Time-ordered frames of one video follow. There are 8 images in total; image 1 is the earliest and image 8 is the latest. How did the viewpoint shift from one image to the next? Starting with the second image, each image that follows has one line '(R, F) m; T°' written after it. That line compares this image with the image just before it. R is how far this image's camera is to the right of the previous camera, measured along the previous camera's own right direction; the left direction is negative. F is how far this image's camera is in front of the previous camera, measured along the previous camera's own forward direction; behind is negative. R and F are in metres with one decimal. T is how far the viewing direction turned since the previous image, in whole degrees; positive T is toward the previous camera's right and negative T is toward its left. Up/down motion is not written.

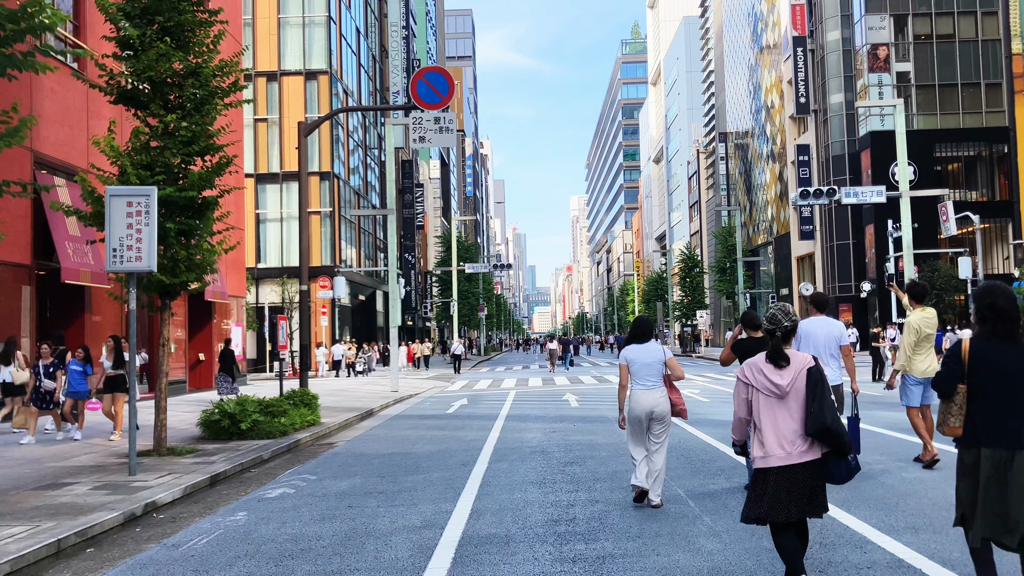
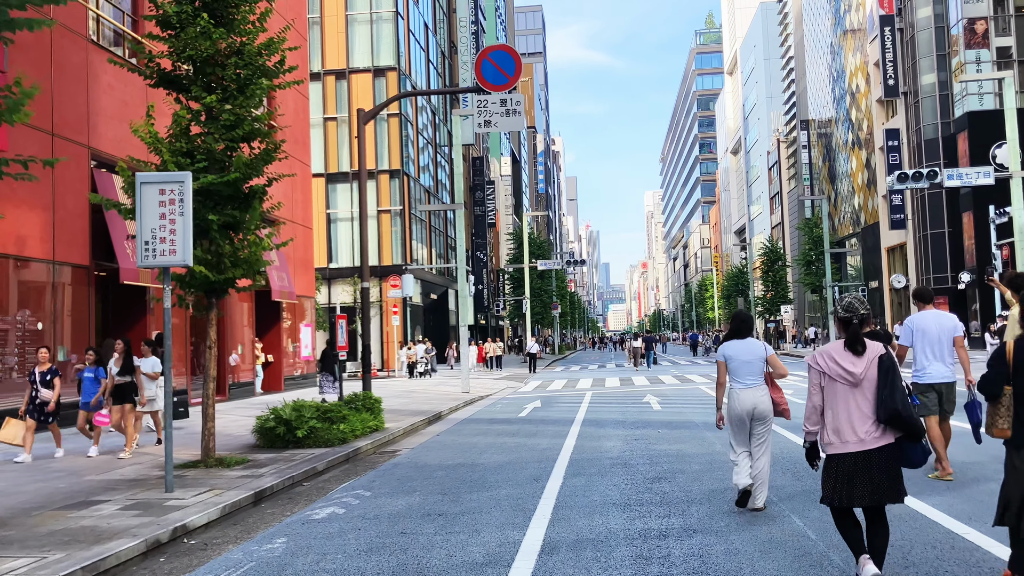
(0.0, +1.1) m; -5°
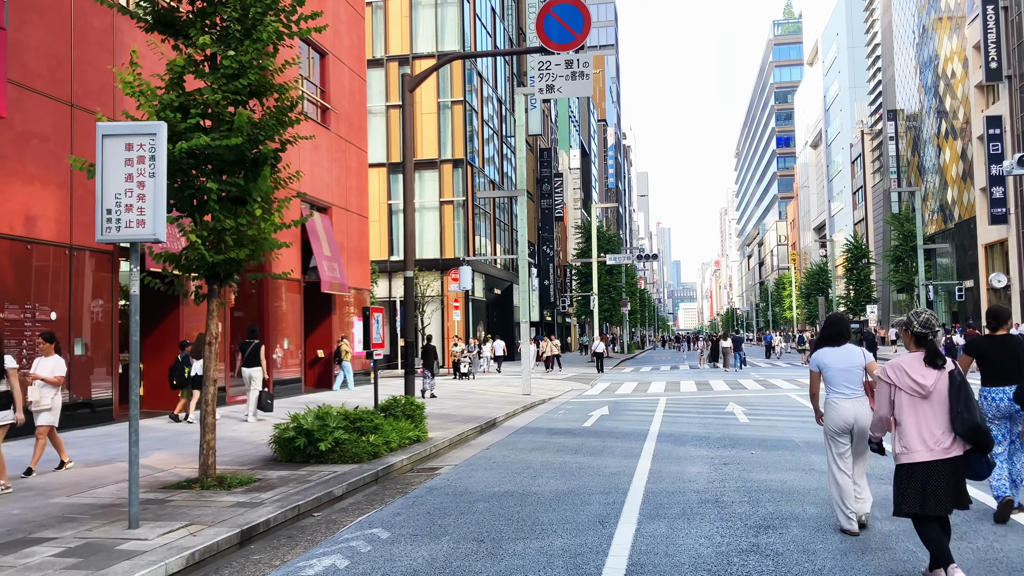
(+0.1, +1.9) m; -4°
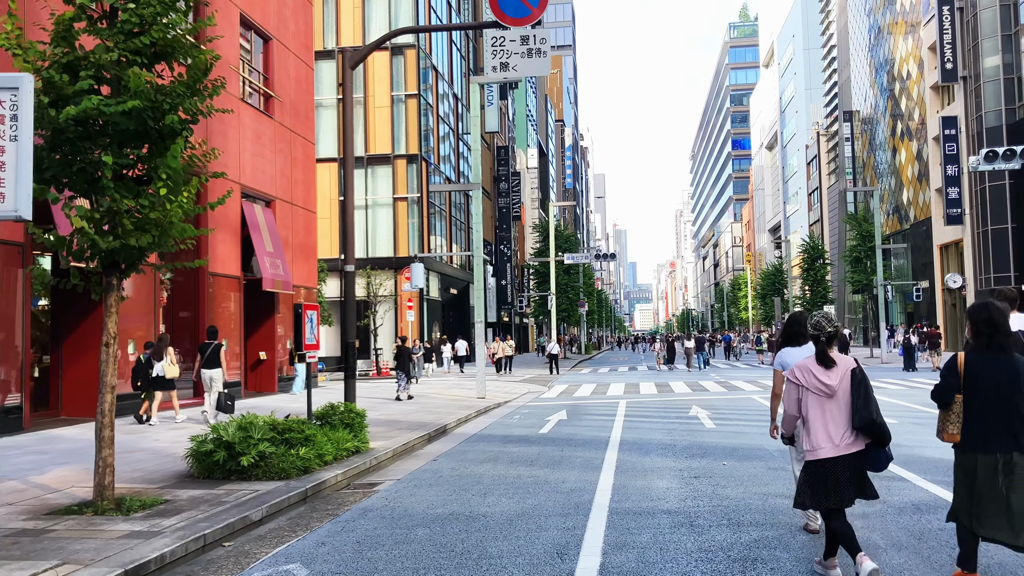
(+0.1, +1.0) m; +3°
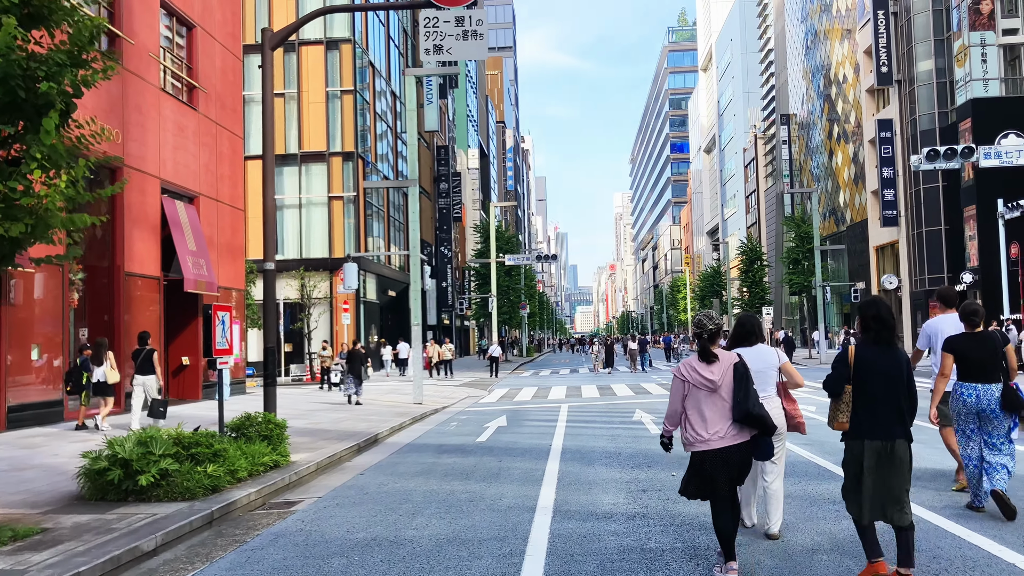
(+0.1, +0.8) m; +4°
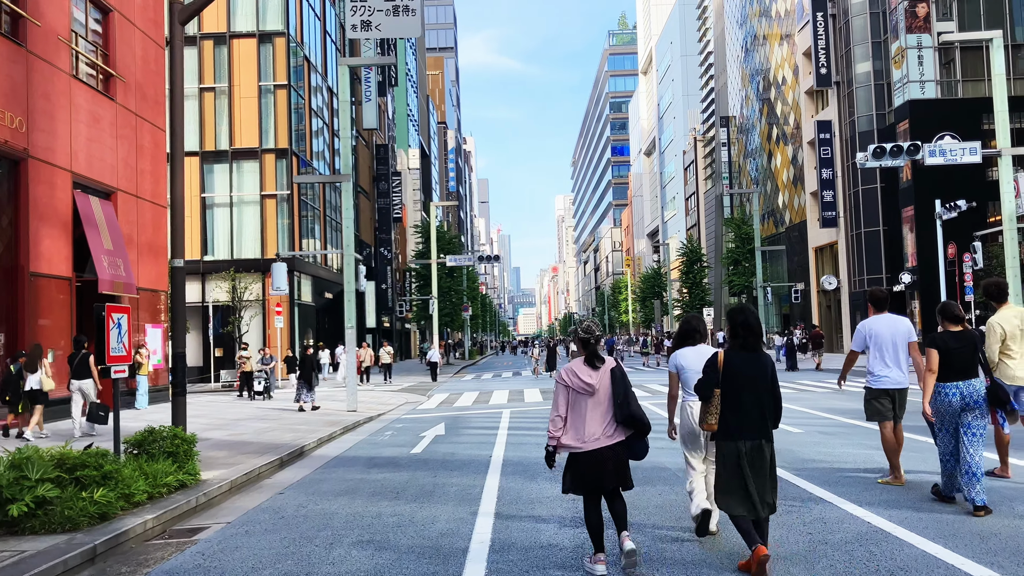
(+0.1, +0.9) m; +4°
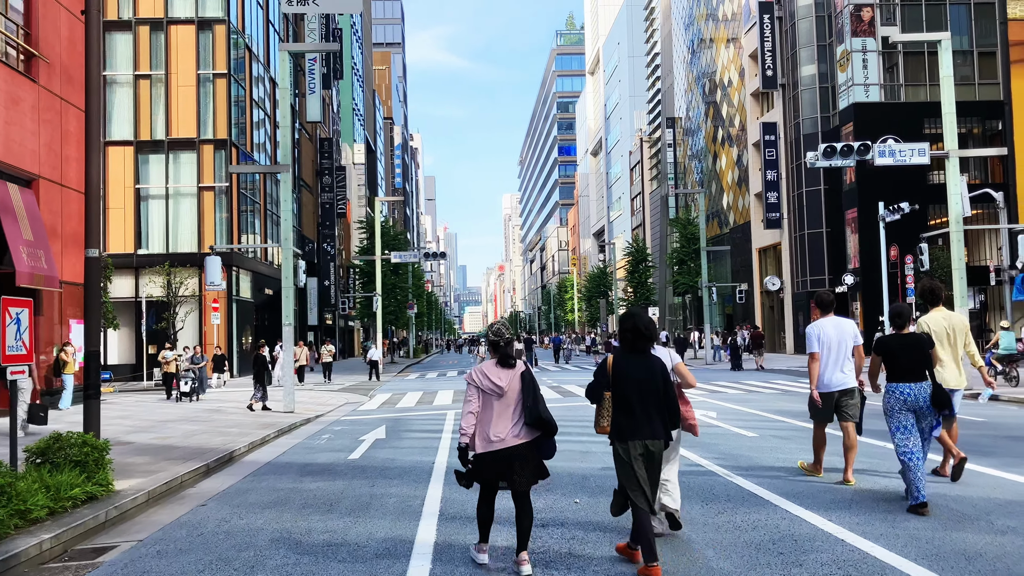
(0.0, +0.6) m; +3°
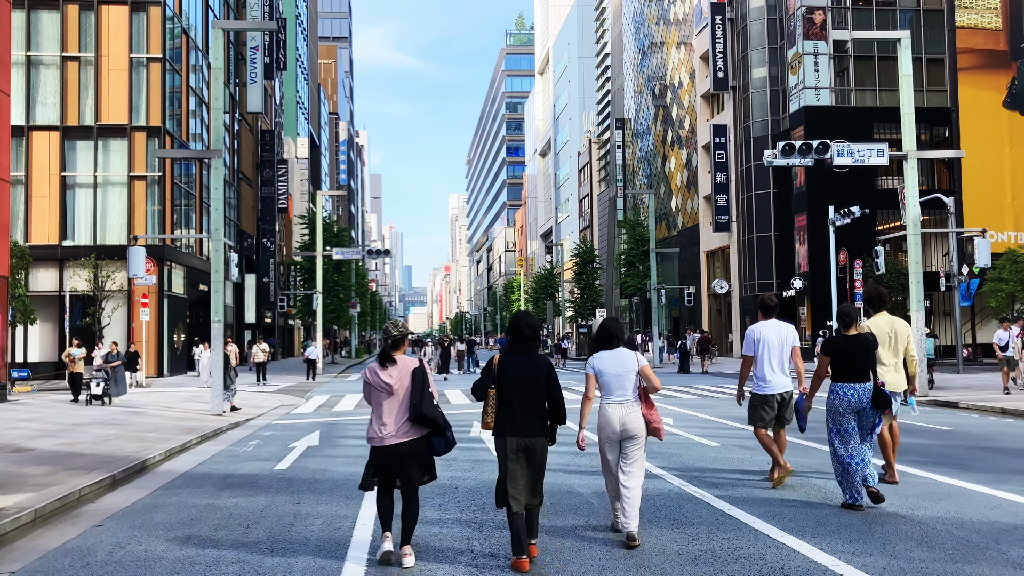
(0.0, +0.9) m; +3°
